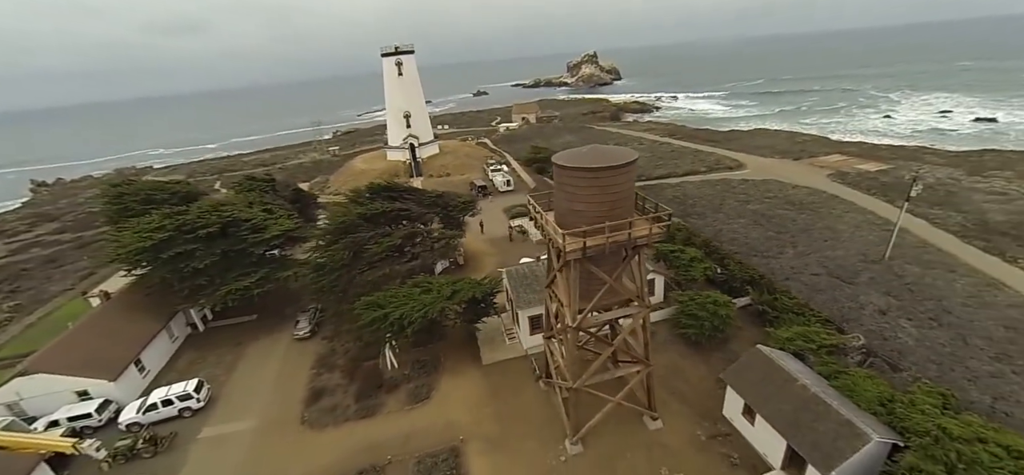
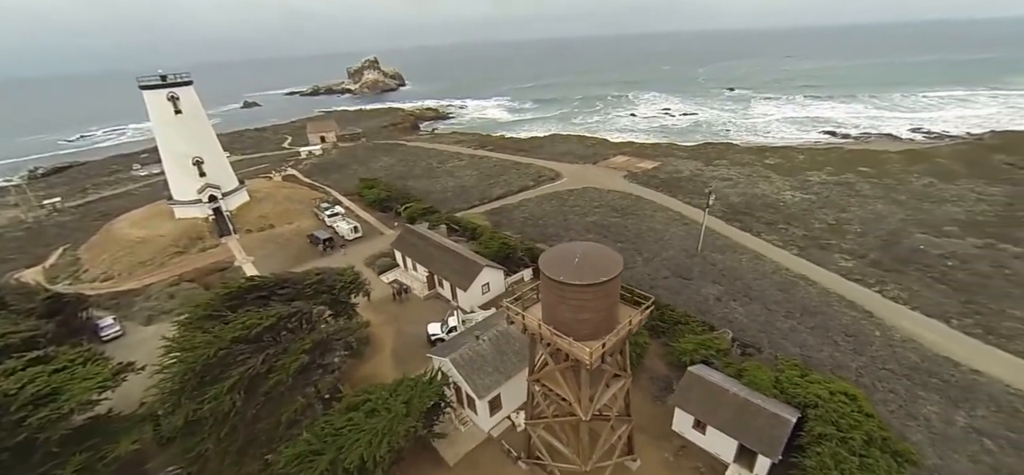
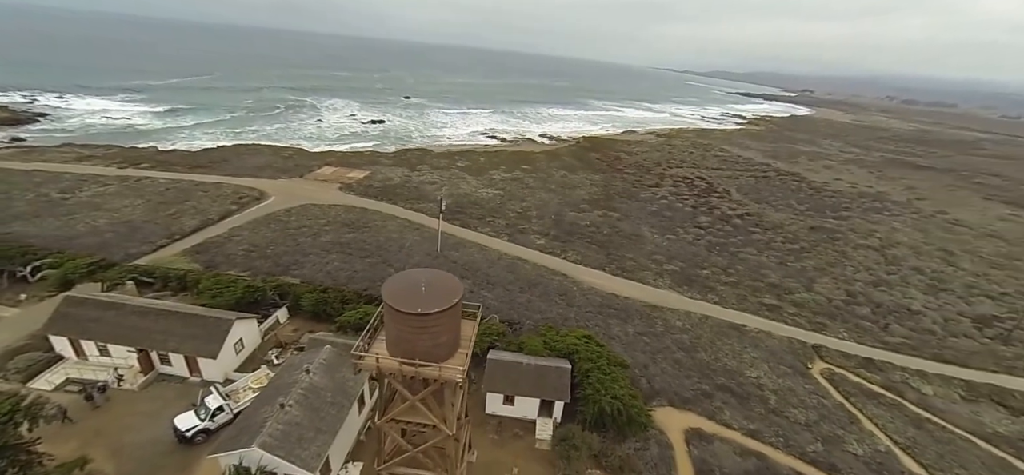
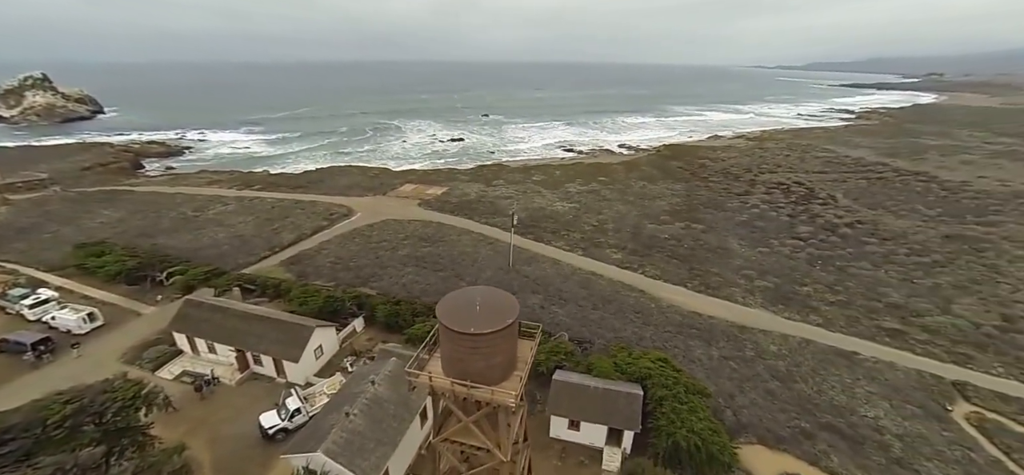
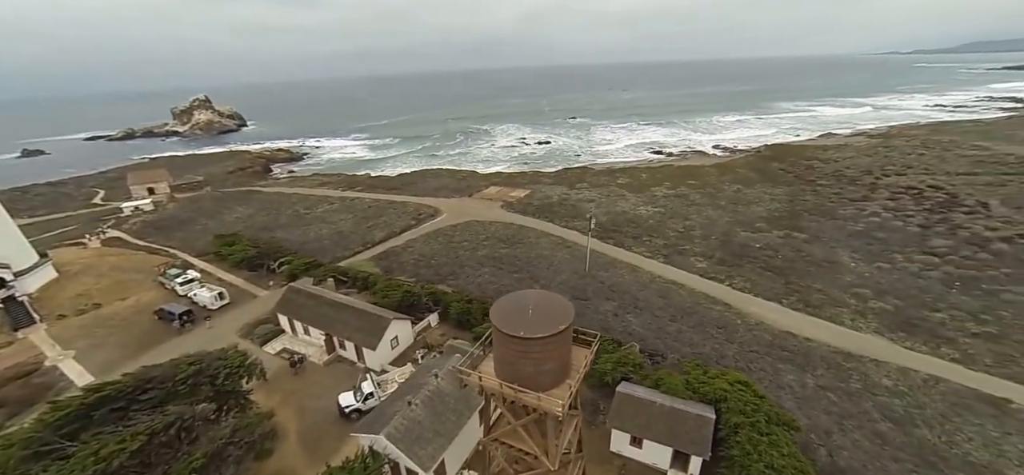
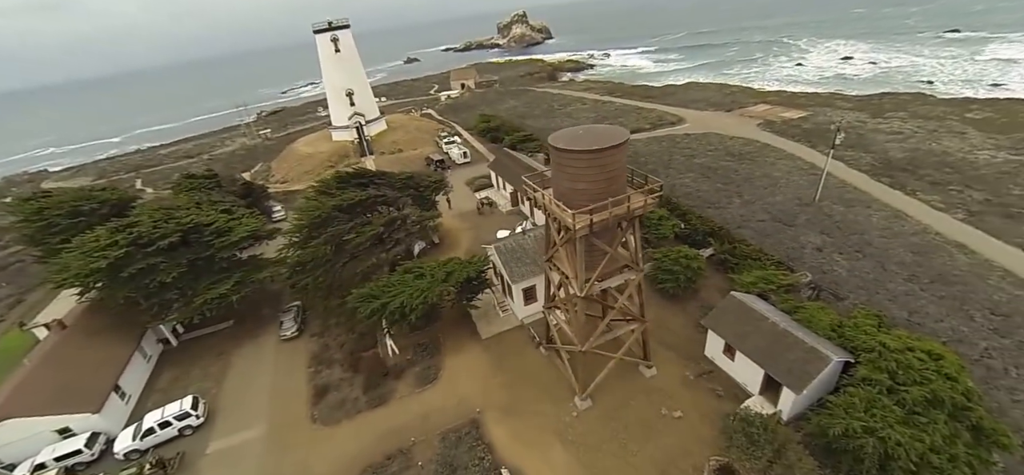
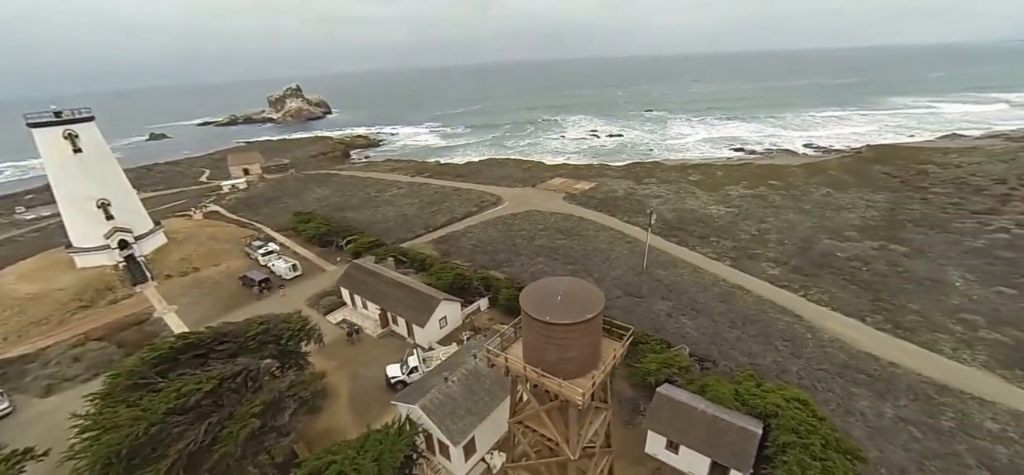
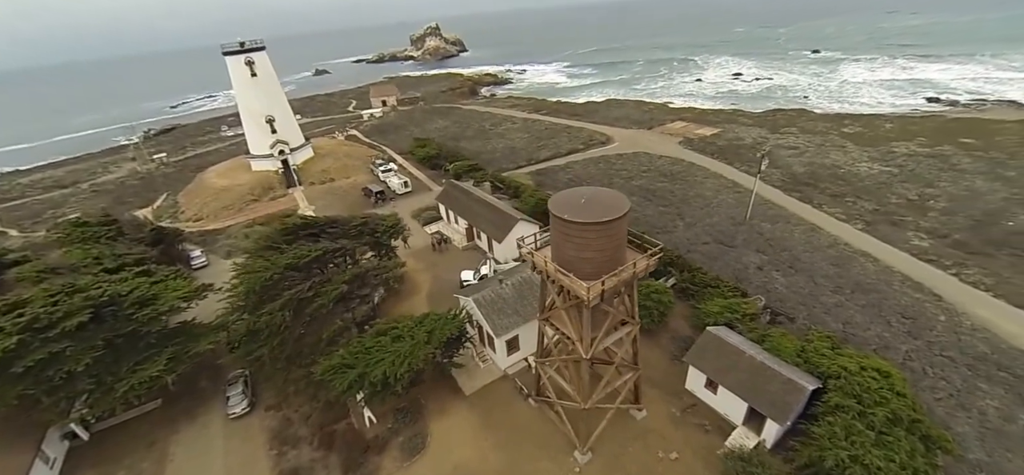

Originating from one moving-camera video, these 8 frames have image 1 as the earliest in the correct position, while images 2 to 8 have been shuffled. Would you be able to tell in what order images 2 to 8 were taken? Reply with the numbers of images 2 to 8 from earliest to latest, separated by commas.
6, 8, 2, 7, 5, 4, 3
